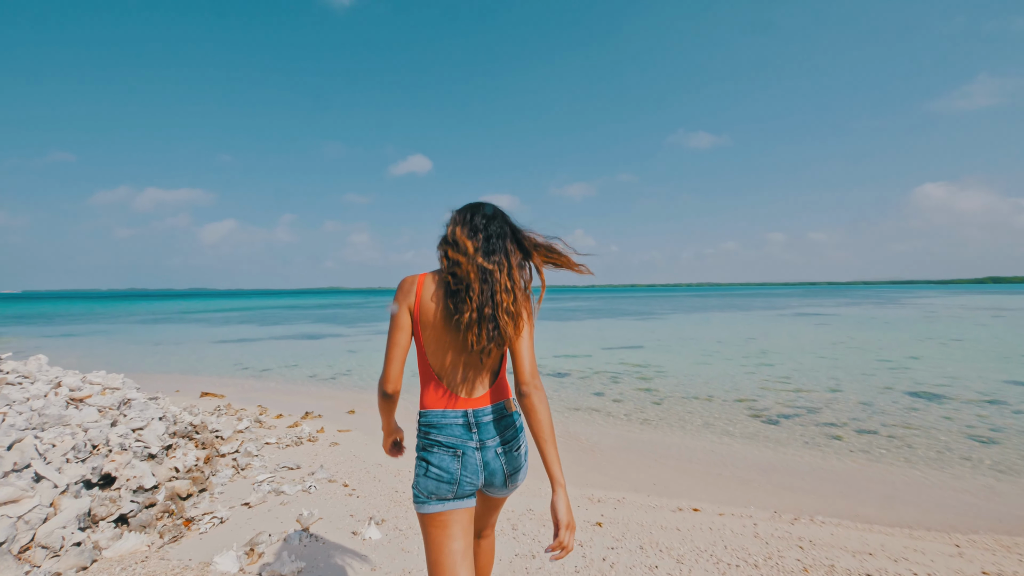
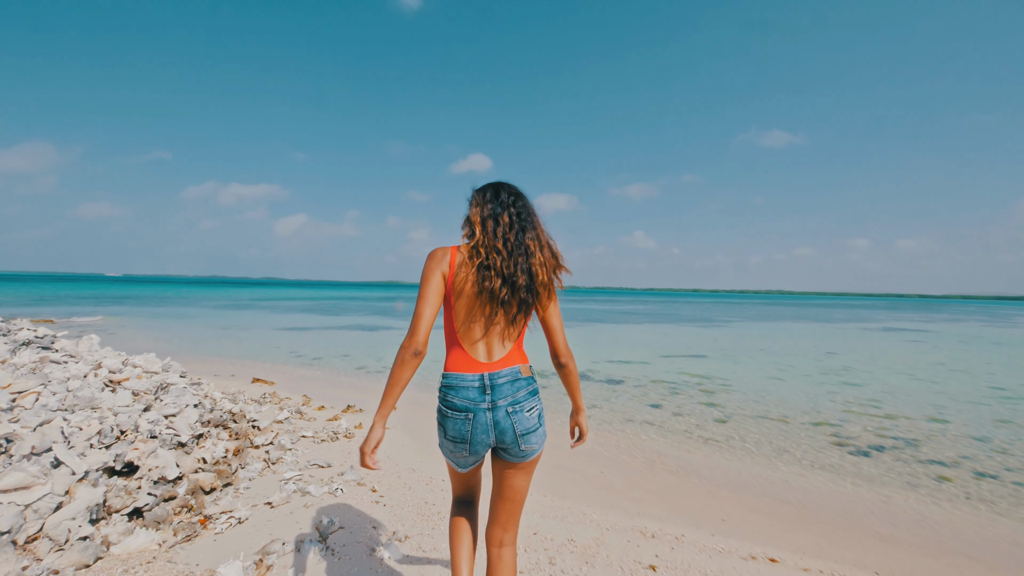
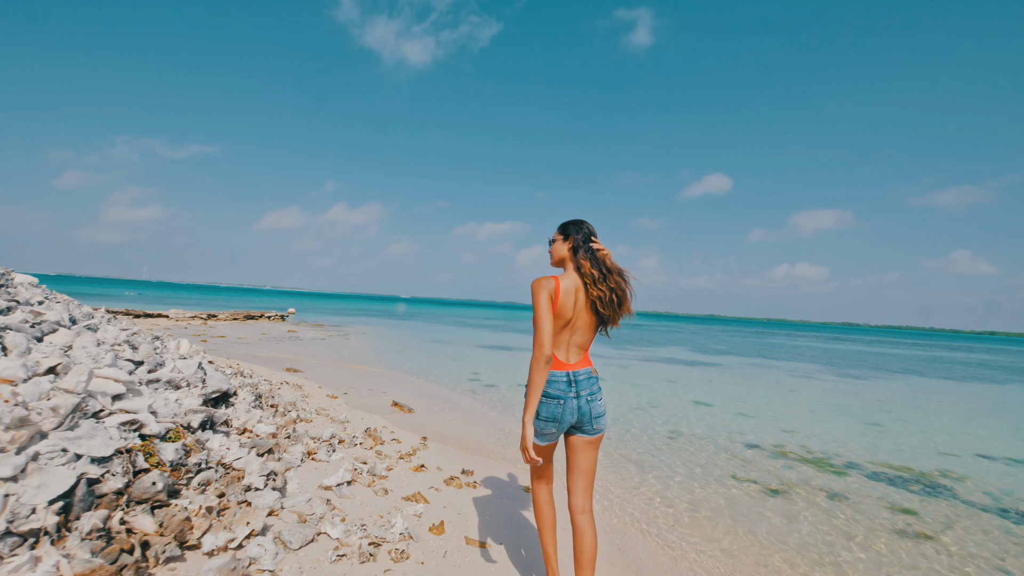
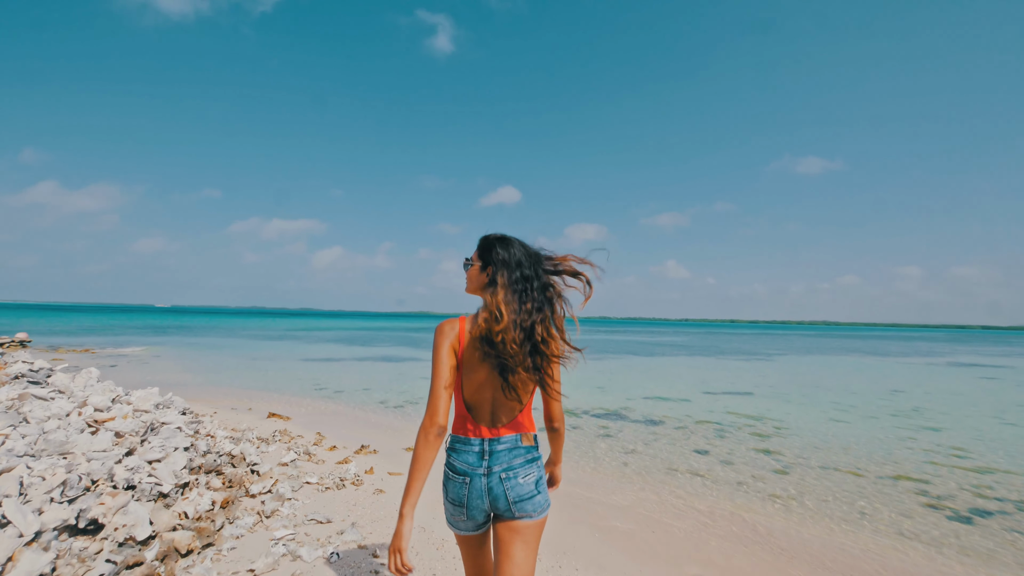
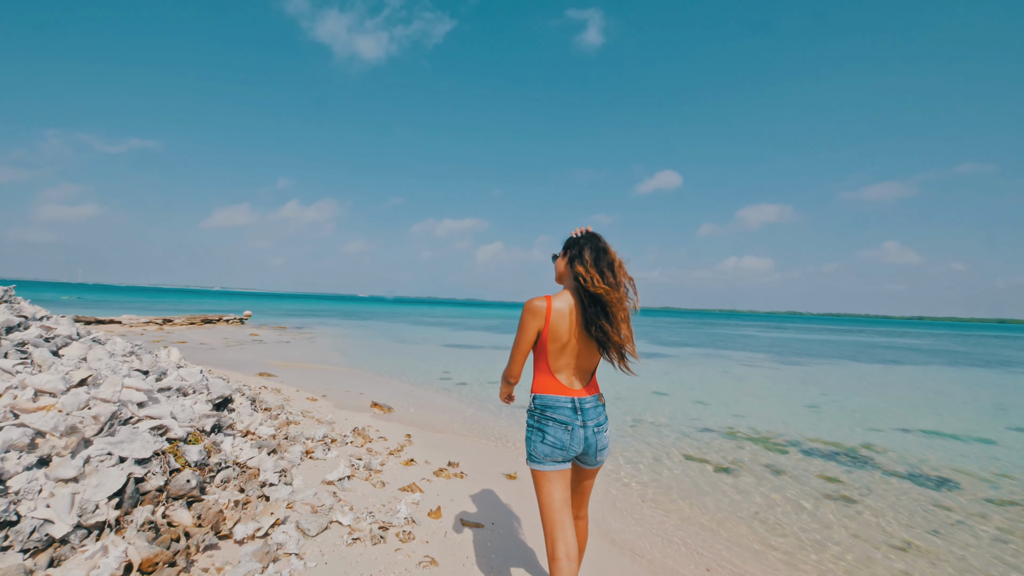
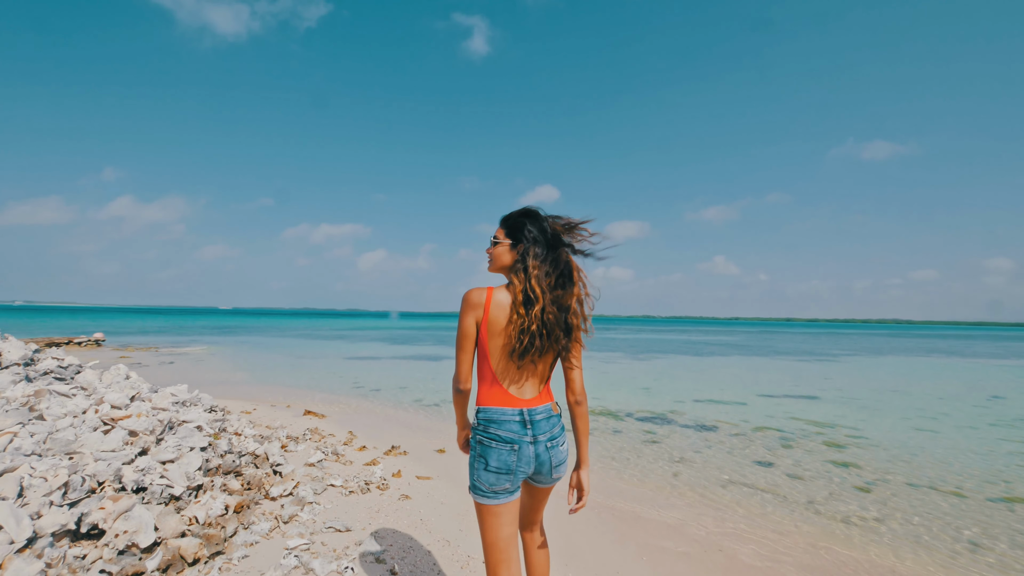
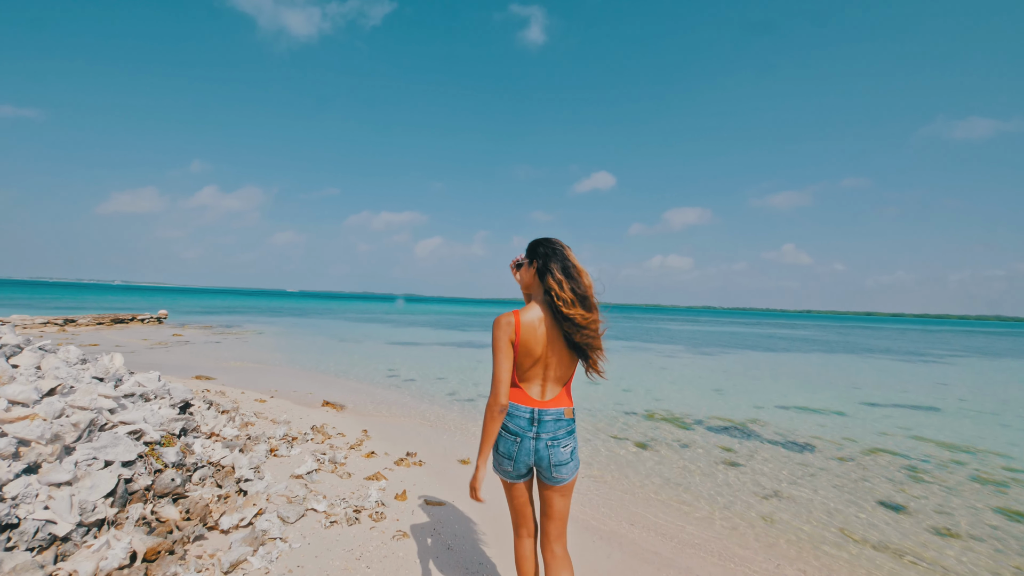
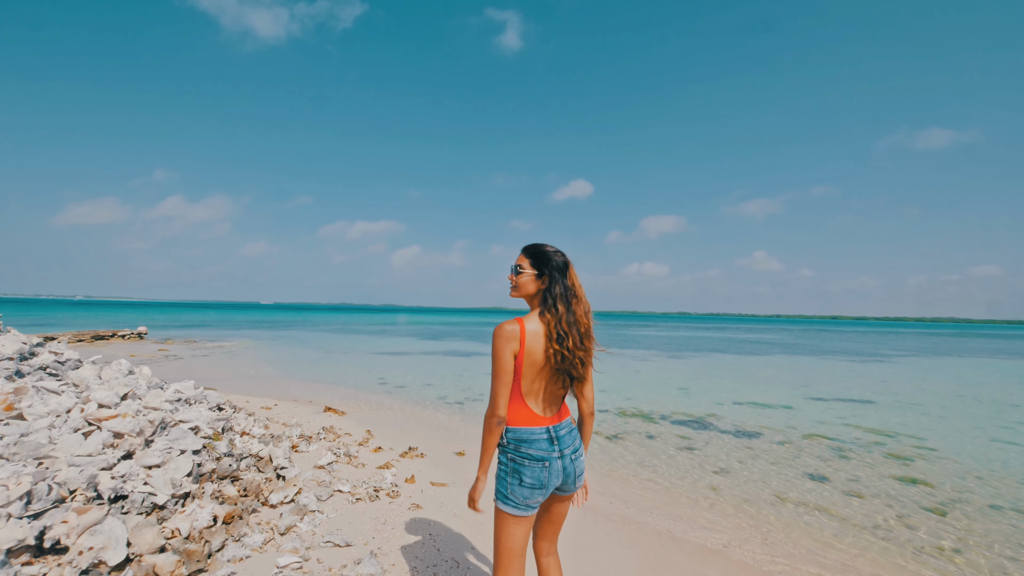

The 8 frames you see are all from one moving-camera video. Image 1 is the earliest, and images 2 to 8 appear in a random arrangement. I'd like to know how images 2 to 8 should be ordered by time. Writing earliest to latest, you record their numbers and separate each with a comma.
2, 4, 6, 8, 7, 5, 3
